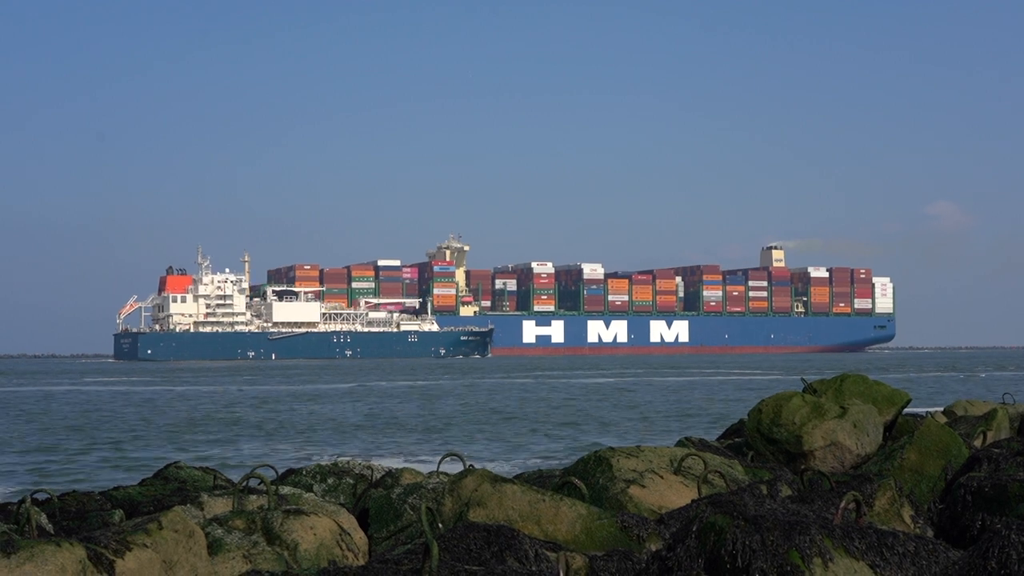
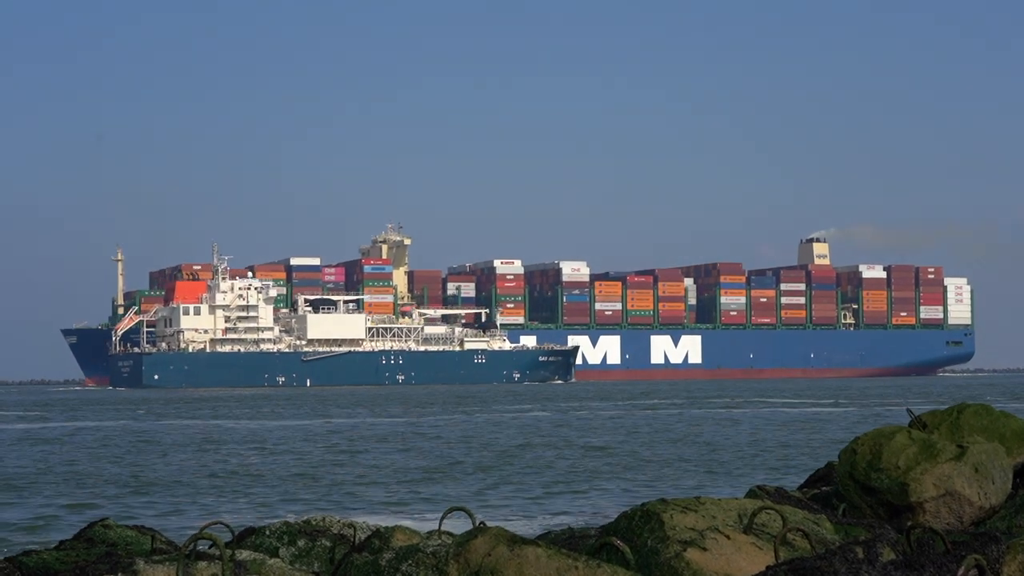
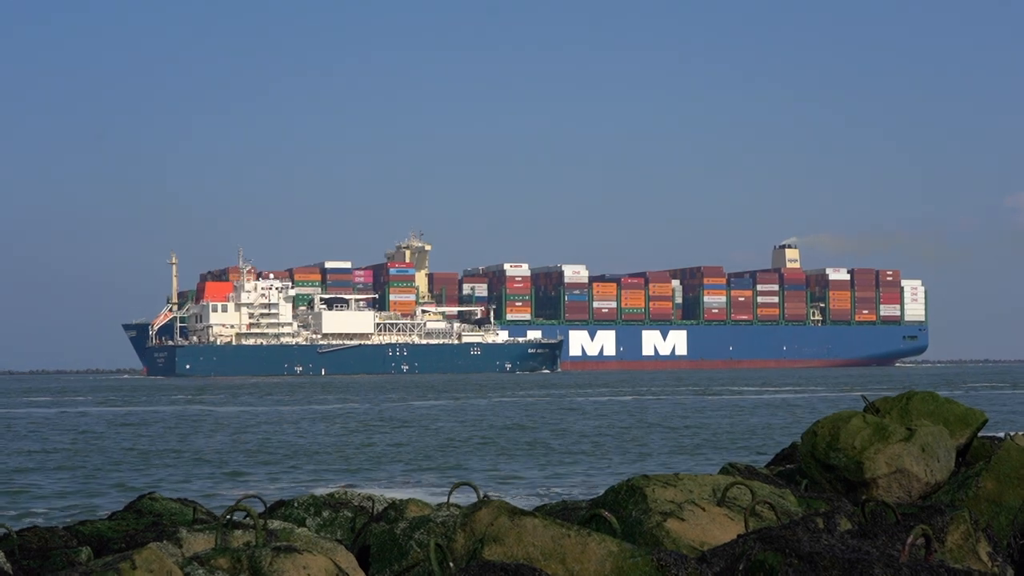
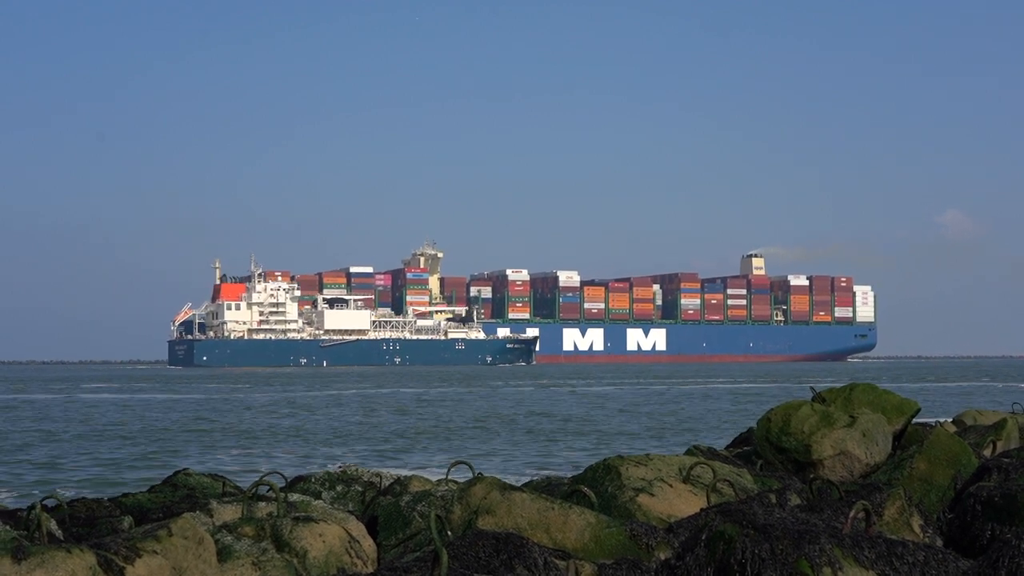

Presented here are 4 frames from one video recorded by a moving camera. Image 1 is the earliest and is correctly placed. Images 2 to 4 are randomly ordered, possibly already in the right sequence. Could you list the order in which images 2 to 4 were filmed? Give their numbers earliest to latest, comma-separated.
4, 3, 2
